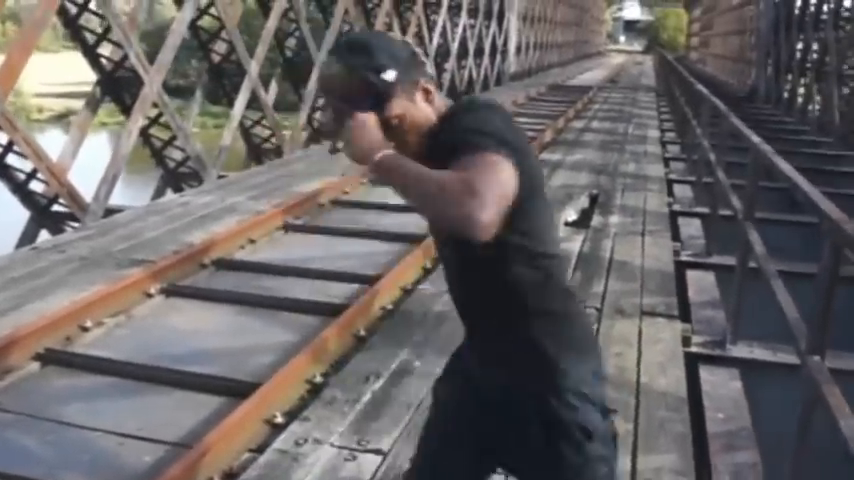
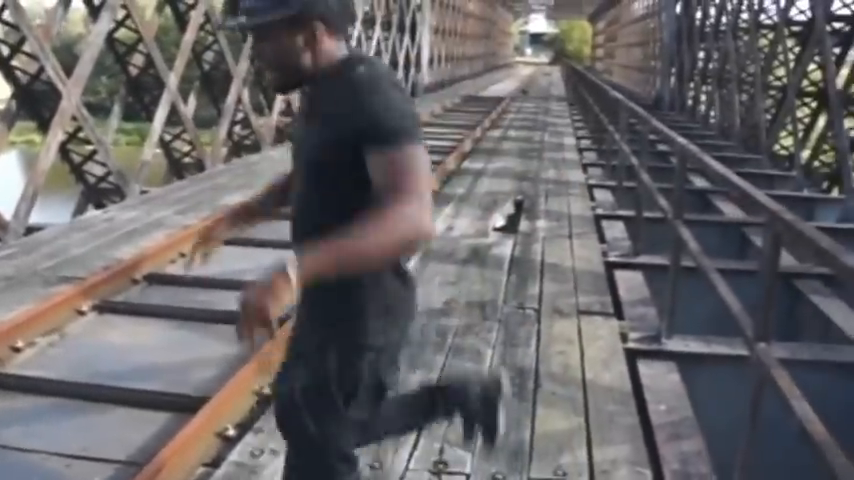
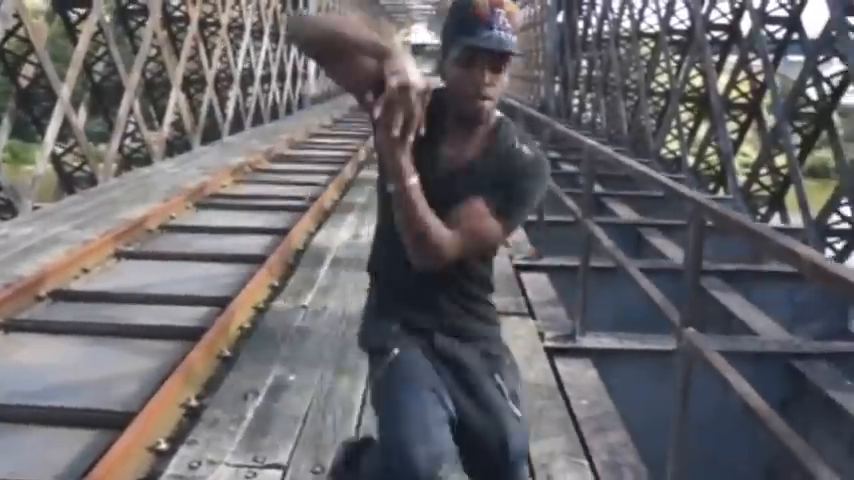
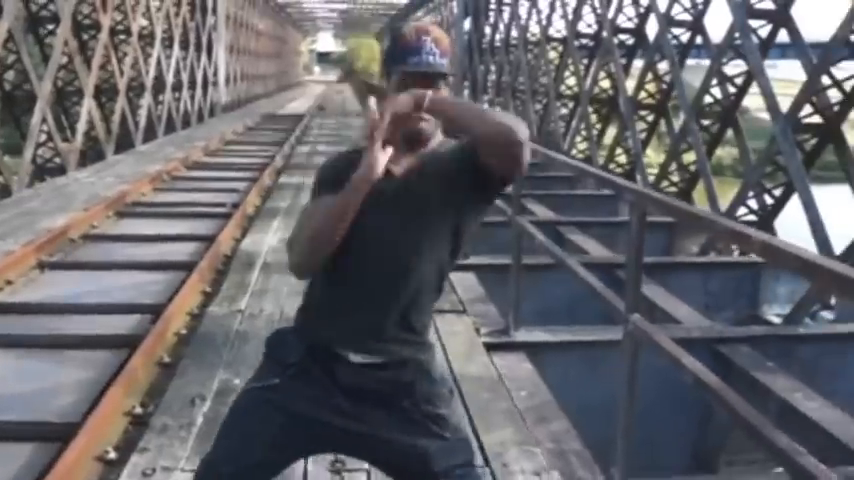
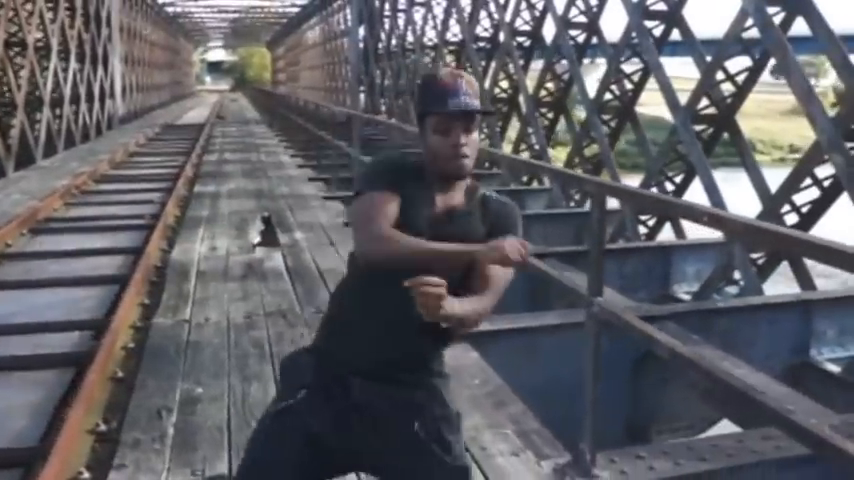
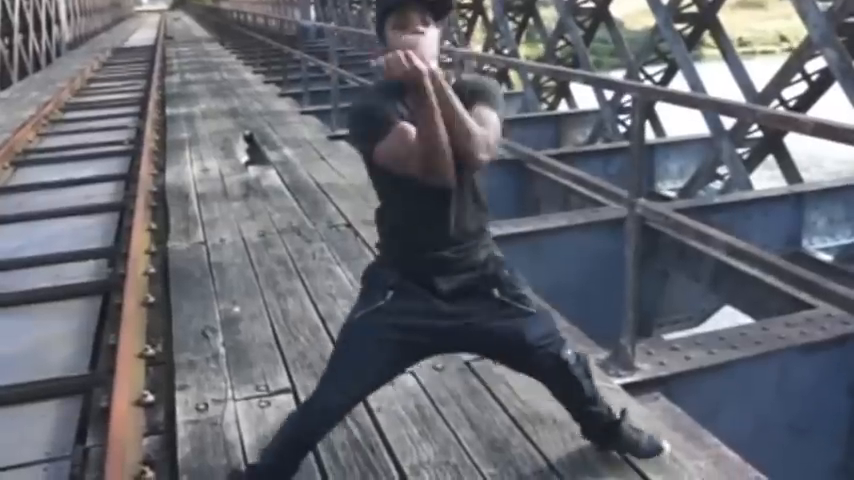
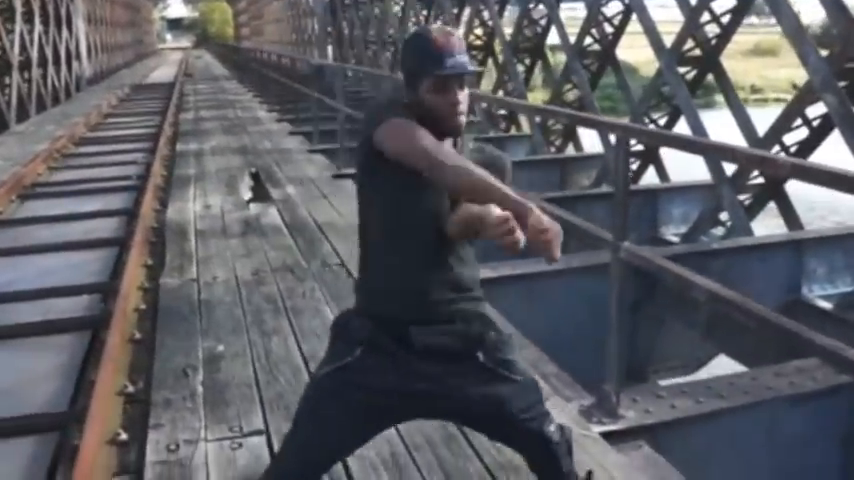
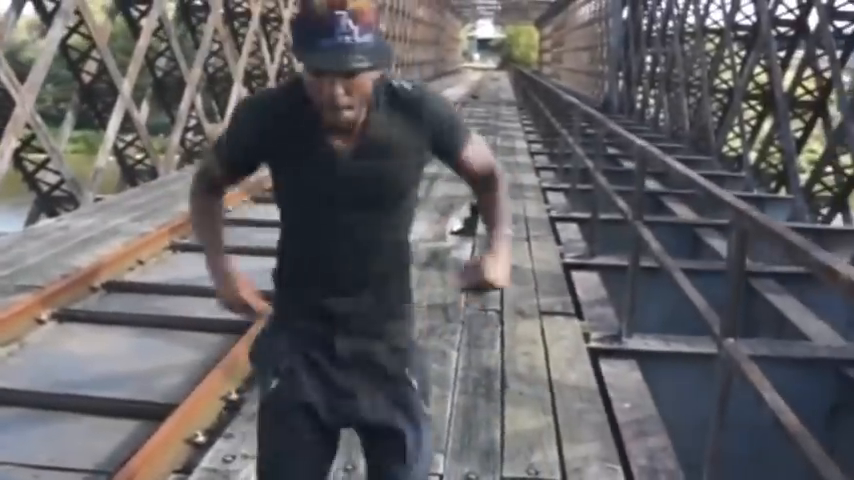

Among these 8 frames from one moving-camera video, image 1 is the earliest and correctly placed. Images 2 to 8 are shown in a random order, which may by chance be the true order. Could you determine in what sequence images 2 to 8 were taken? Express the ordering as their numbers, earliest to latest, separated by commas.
2, 8, 3, 4, 5, 7, 6
